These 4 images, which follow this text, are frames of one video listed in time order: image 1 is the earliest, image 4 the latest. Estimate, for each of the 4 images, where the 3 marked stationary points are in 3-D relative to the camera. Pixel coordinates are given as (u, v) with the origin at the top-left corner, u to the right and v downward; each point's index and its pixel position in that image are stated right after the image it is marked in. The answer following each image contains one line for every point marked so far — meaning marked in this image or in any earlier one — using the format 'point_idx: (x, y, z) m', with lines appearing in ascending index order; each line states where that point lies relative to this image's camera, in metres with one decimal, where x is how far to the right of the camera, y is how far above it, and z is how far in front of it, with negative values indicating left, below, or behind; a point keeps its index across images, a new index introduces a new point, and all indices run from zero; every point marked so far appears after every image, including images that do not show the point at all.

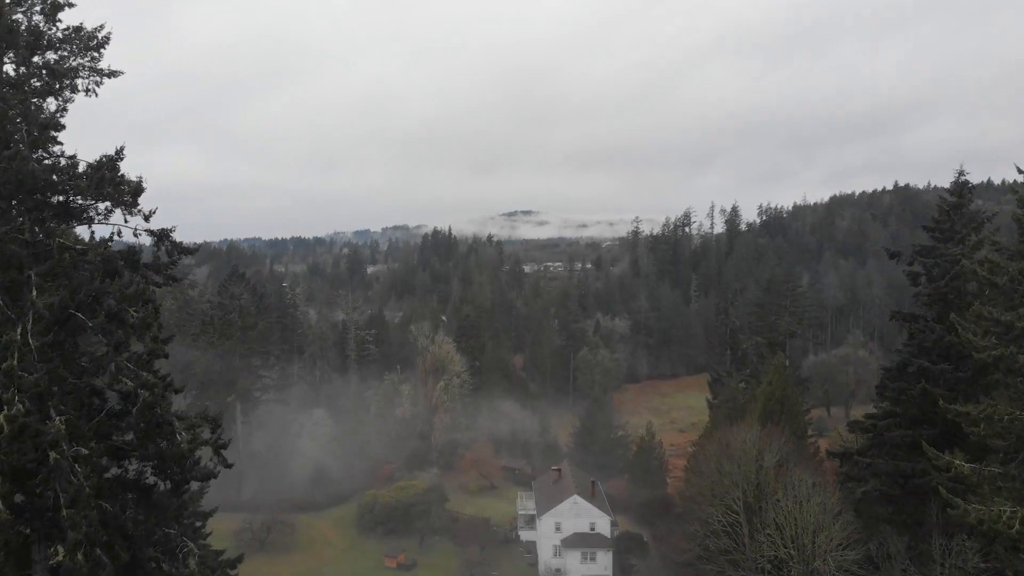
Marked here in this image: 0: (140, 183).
0: (-6.3, +1.7, +9.4) m
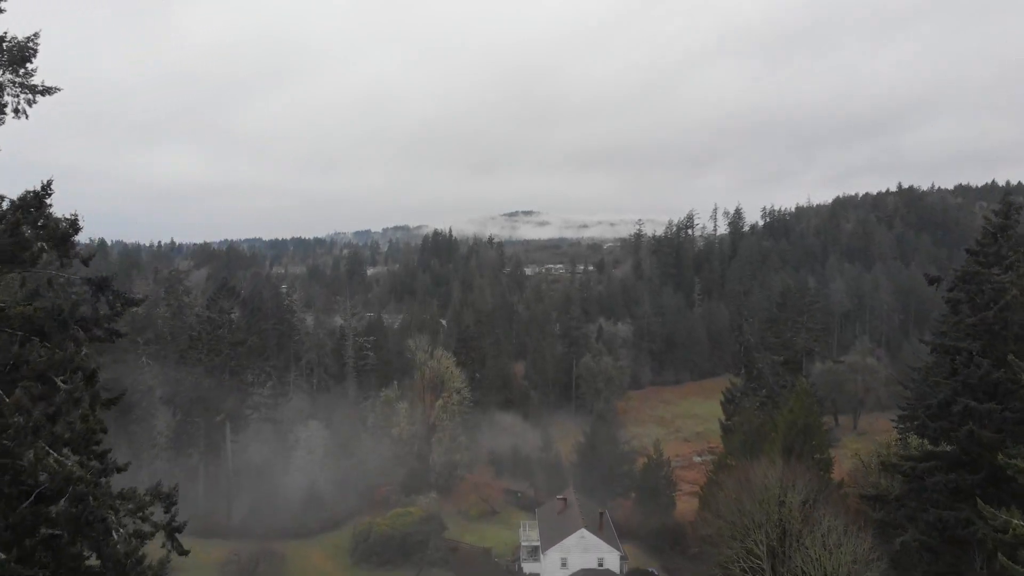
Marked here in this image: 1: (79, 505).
0: (-6.2, +0.9, +8.0) m
1: (-5.0, -2.5, +6.5) m
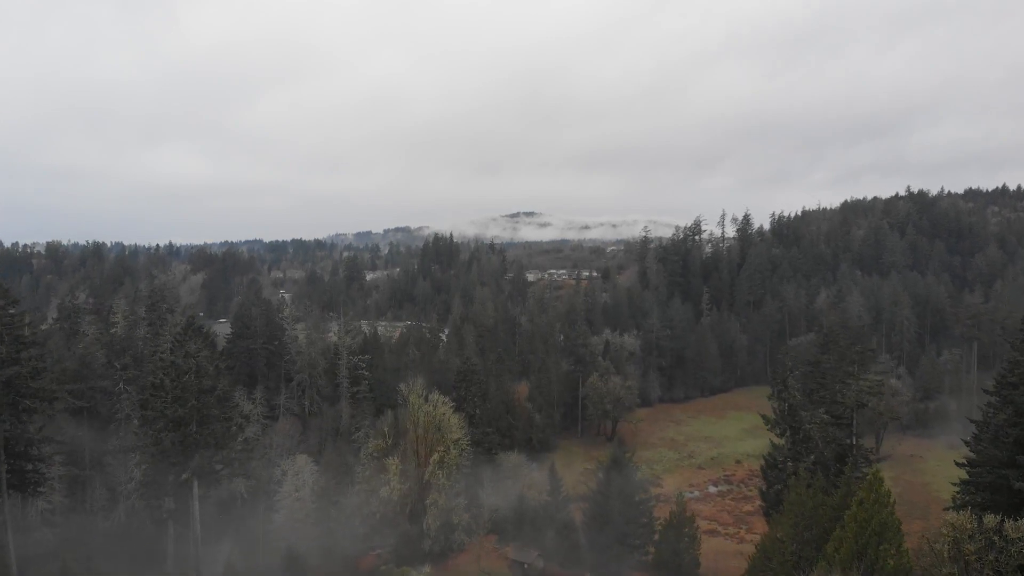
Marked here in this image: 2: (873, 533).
0: (-6.0, -1.0, +4.4) m
1: (-4.8, -4.4, +2.9) m
2: (+10.4, -6.8, +16.1) m
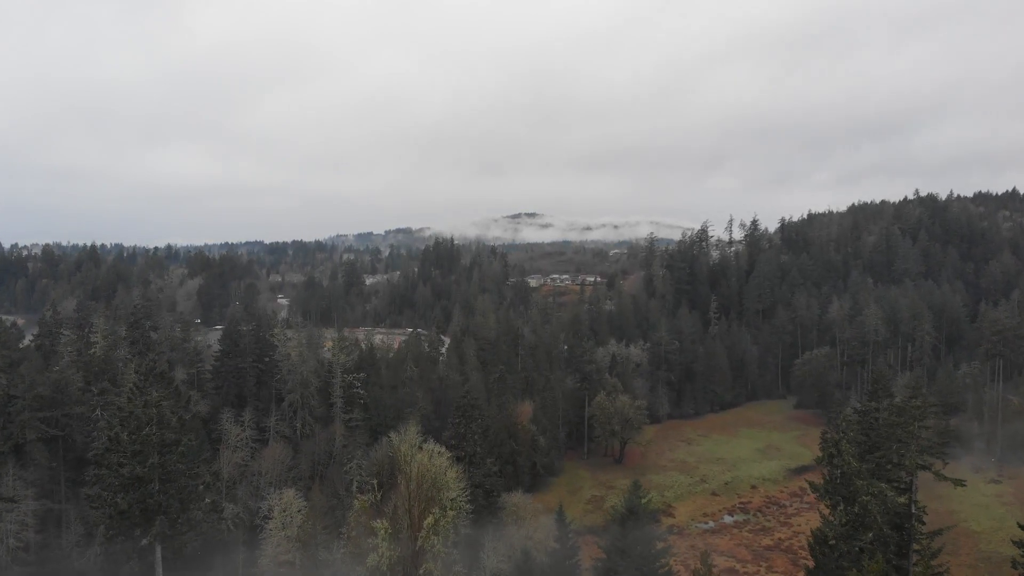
0: (-5.8, -2.6, +1.1) m
1: (-4.6, -6.1, -0.4) m
2: (+10.6, -8.5, +12.8) m
